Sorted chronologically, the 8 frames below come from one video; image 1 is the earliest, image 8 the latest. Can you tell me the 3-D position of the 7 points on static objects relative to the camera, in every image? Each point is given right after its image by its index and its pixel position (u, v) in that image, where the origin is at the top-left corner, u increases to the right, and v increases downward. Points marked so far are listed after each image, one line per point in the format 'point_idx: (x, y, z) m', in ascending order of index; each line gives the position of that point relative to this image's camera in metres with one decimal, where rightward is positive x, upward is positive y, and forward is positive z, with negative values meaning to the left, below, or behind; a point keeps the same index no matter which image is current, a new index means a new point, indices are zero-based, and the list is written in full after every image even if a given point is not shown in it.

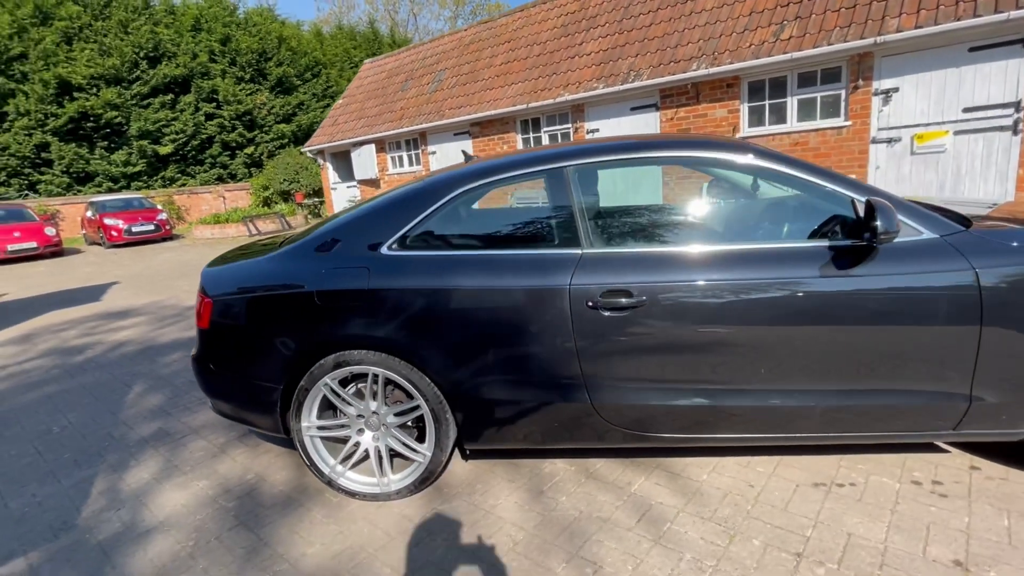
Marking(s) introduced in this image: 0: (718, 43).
0: (+3.3, +3.9, +8.6) m
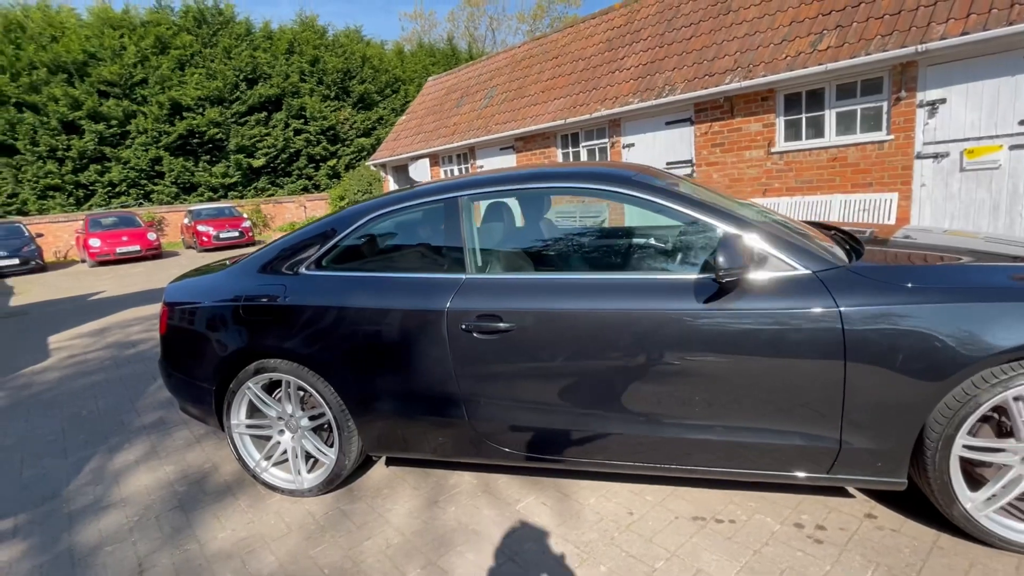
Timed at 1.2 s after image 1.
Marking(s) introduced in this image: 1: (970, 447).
0: (+3.8, +3.6, +8.3) m
1: (+1.7, -0.6, +2.0) m
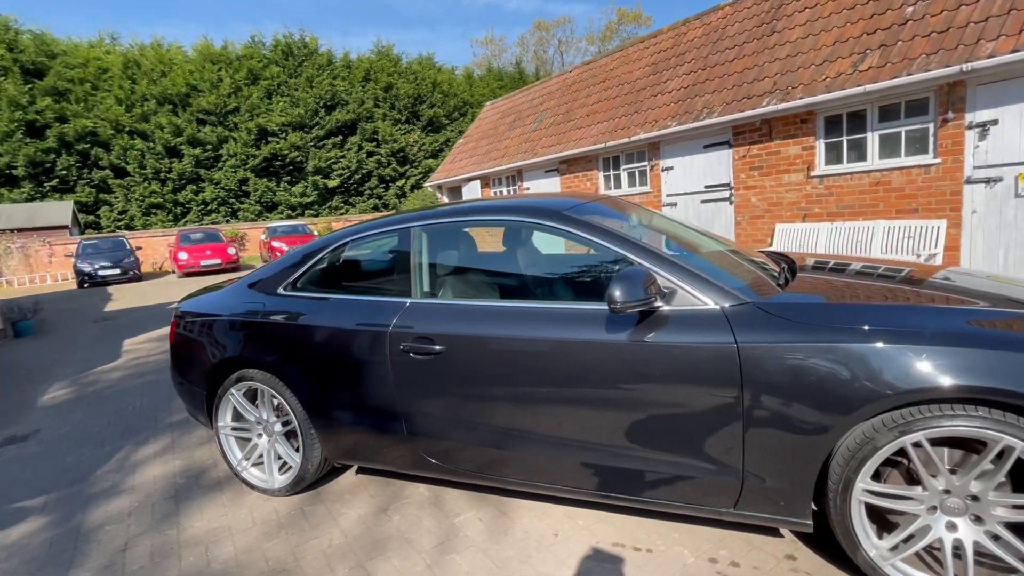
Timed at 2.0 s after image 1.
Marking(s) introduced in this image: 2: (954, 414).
0: (+4.3, +3.2, +8.0) m
1: (+1.3, -0.8, +2.0) m
2: (+1.5, -0.4, +1.8) m
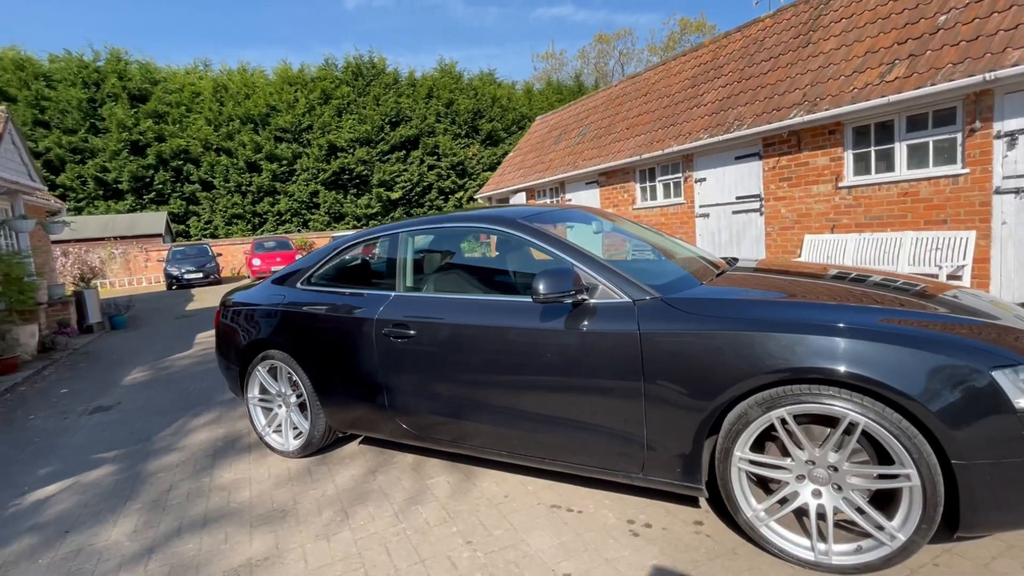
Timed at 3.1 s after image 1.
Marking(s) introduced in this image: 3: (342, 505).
0: (+4.7, +3.0, +8.0) m
1: (+1.0, -0.7, +2.3) m
2: (+1.2, -0.4, +2.1) m
3: (-1.0, -1.3, +3.1) m
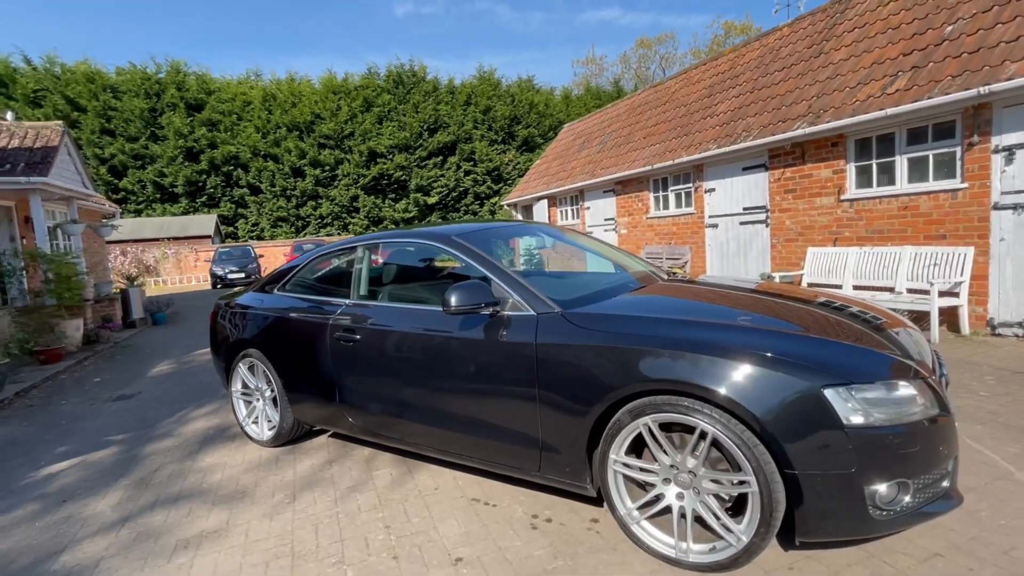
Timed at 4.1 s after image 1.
0: (+4.7, +2.8, +8.0) m
1: (+0.5, -0.8, +2.5) m
2: (+0.7, -0.5, +2.3) m
3: (-1.4, -1.3, +3.5) m
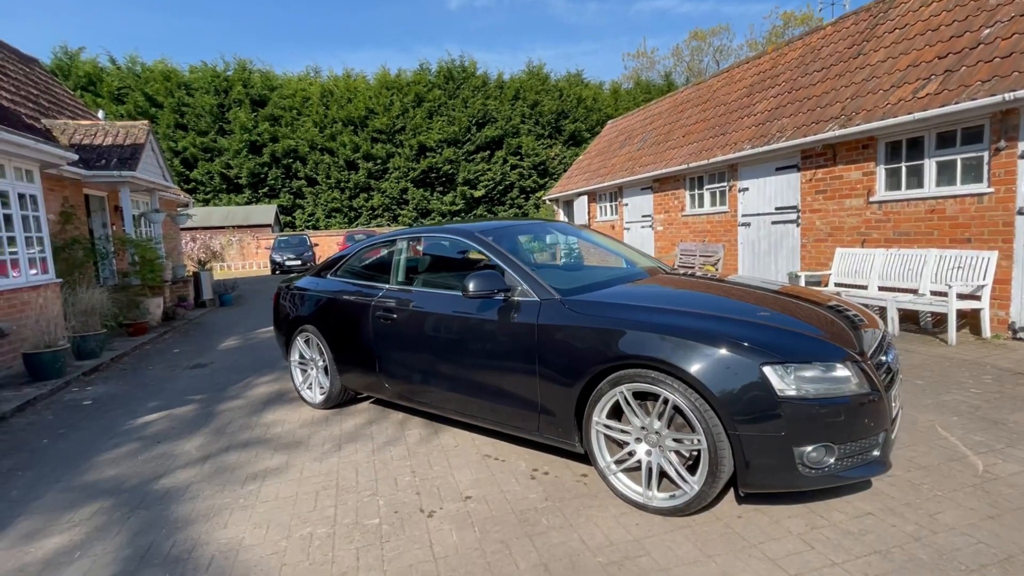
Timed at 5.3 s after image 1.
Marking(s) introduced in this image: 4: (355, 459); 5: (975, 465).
0: (+5.3, +2.8, +8.1) m
1: (+0.5, -0.8, +3.0) m
2: (+0.7, -0.5, +2.8) m
3: (-1.3, -1.2, +4.1) m
4: (-1.1, -1.2, +3.8) m
5: (+2.8, -1.1, +3.2) m
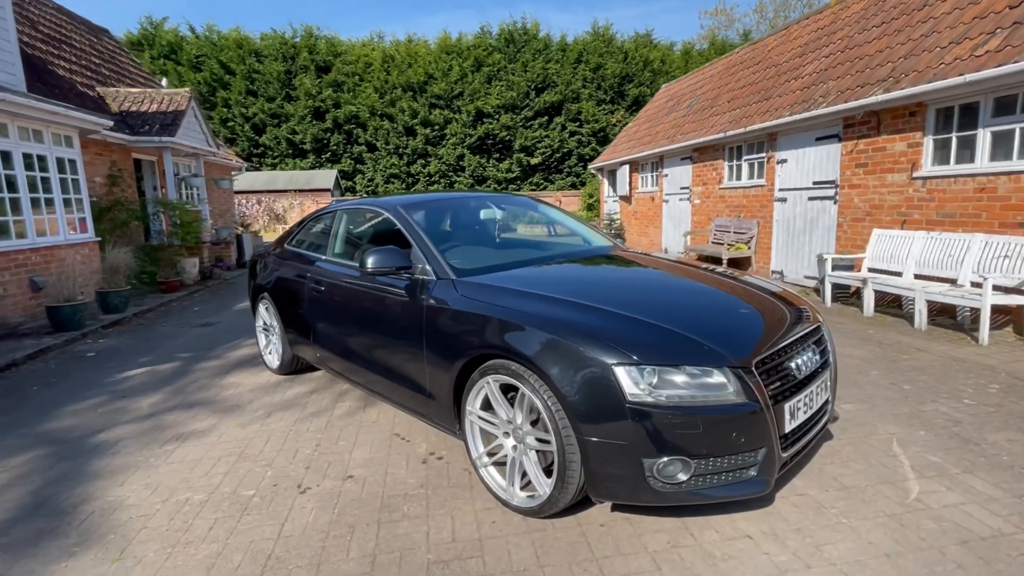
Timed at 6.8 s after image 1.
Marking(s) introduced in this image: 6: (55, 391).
0: (+5.3, +3.0, +7.0) m
1: (-0.2, -0.7, +2.8) m
2: (0.0, -0.4, +2.6) m
3: (-1.9, -1.0, +4.2) m
4: (-1.7, -1.0, +3.9) m
5: (+2.0, -1.0, +2.8) m
6: (-4.3, -1.0, +5.0) m
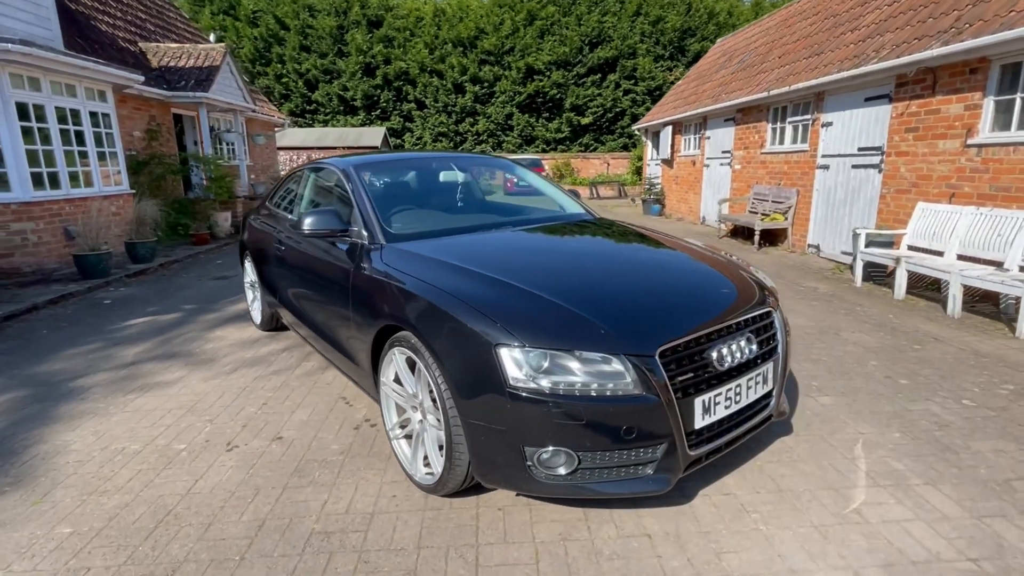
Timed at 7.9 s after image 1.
0: (+5.4, +3.2, +6.1) m
1: (-0.6, -0.5, +2.8) m
2: (-0.5, -0.2, +2.5) m
3: (-2.2, -0.6, +4.3) m
4: (-2.1, -0.7, +4.0) m
5: (+1.6, -1.0, +2.5) m
6: (-4.5, -0.5, +5.3) m
